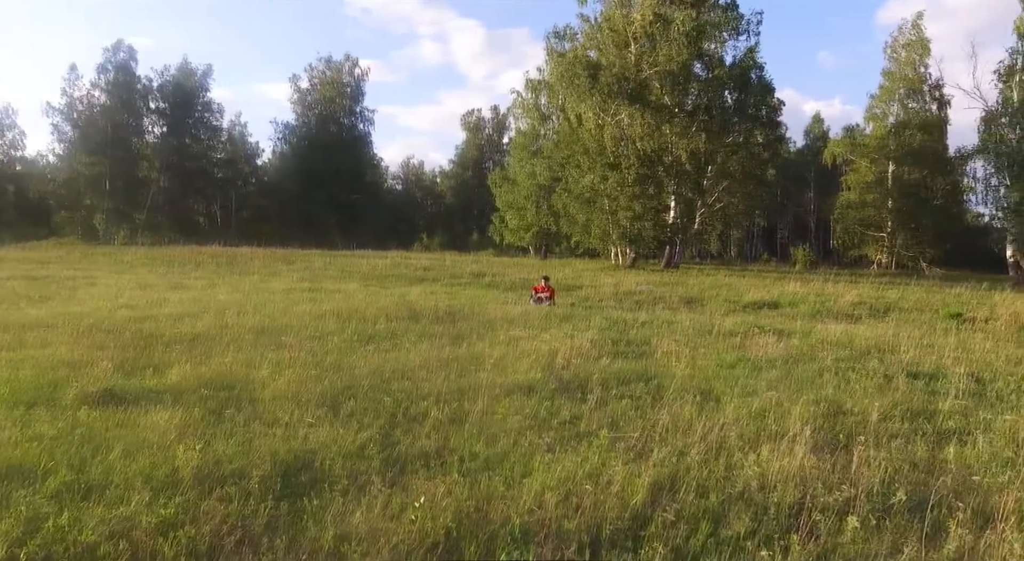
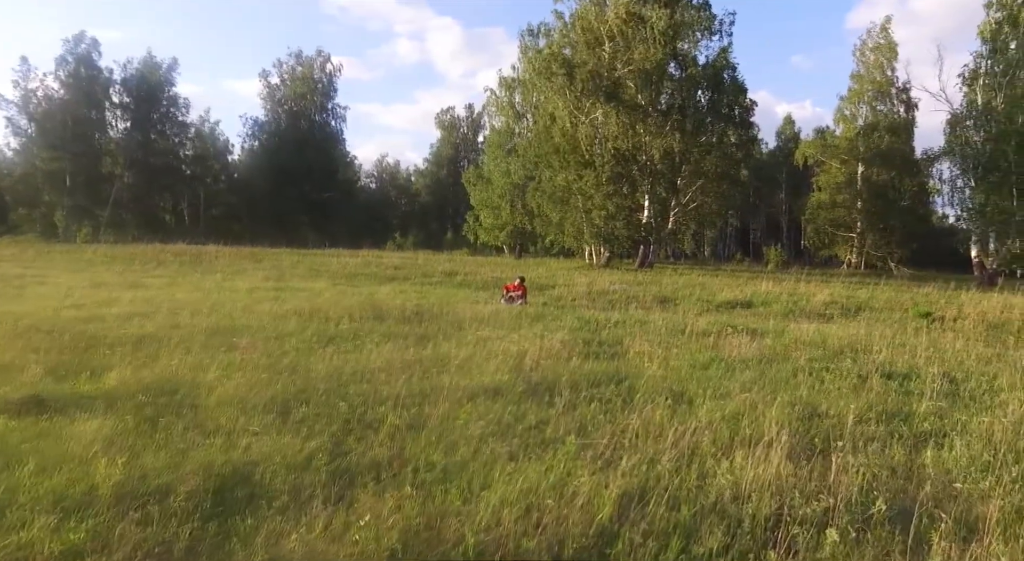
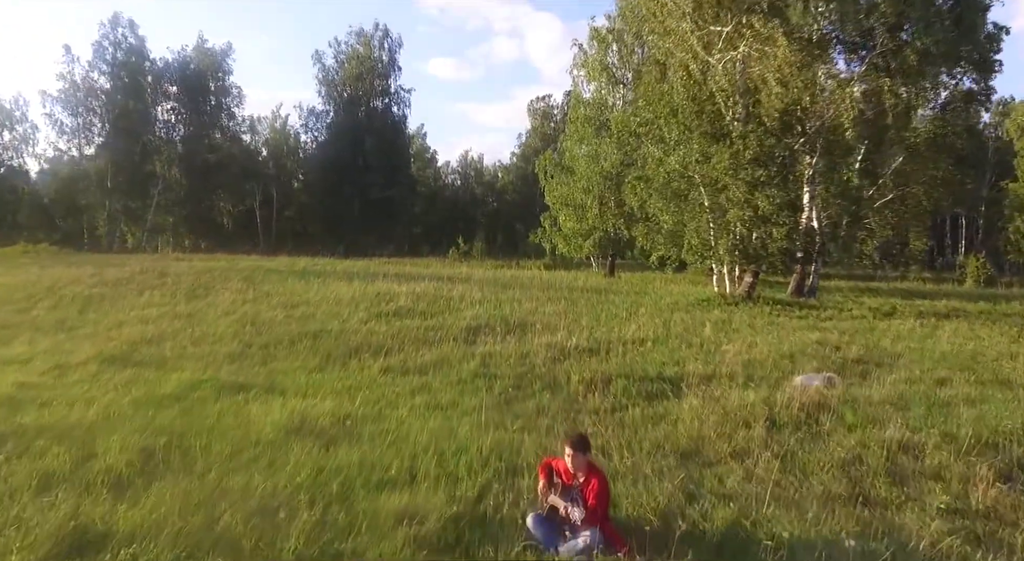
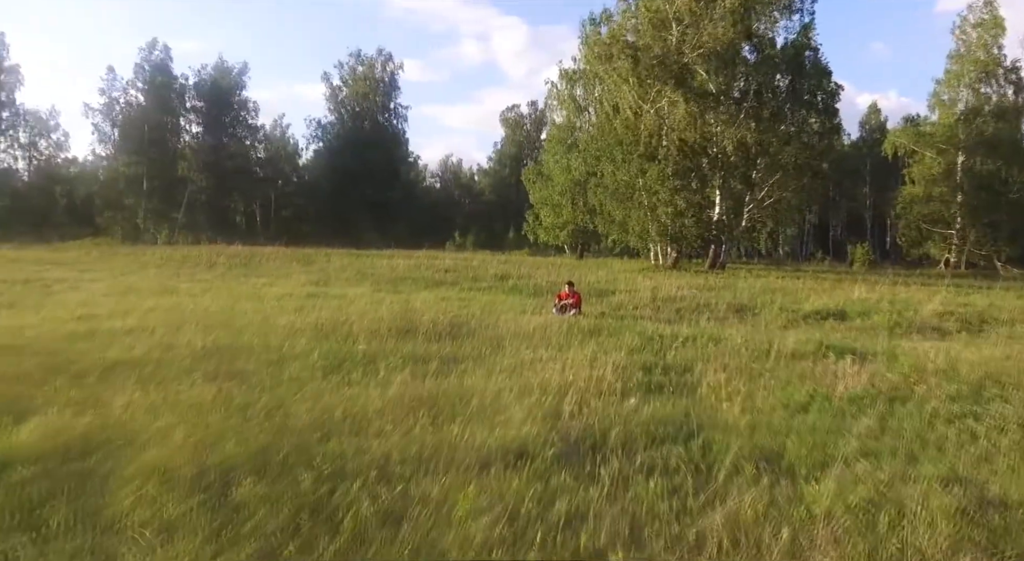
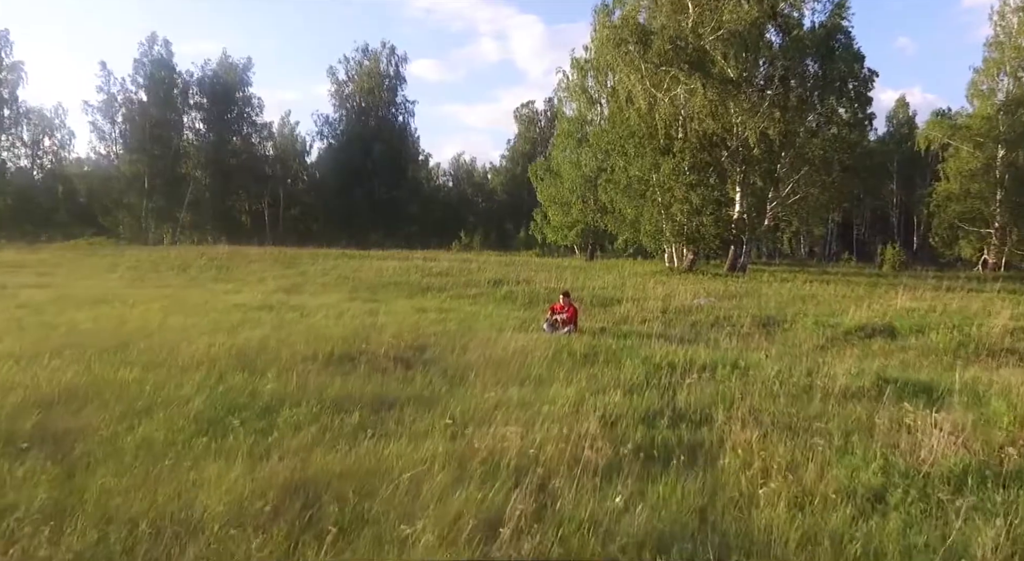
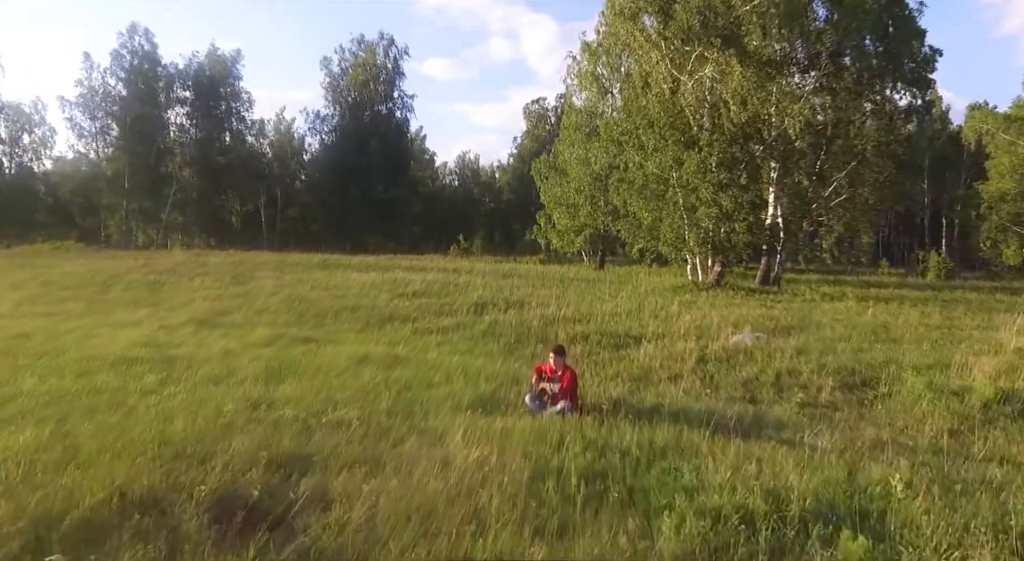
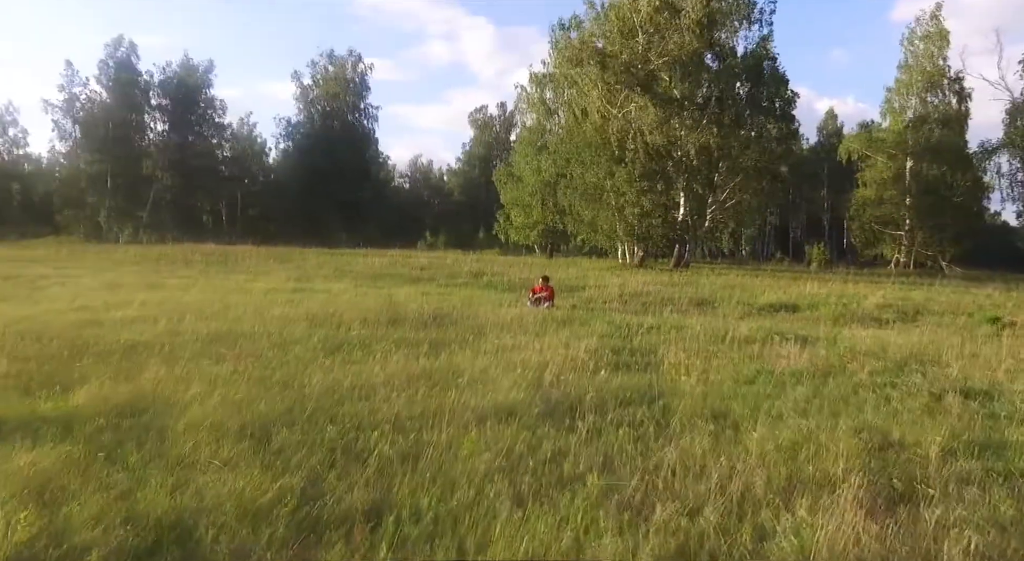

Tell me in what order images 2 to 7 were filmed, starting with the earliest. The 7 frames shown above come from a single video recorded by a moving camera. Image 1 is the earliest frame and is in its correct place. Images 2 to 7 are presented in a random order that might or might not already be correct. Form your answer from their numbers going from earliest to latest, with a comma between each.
2, 7, 4, 5, 6, 3
